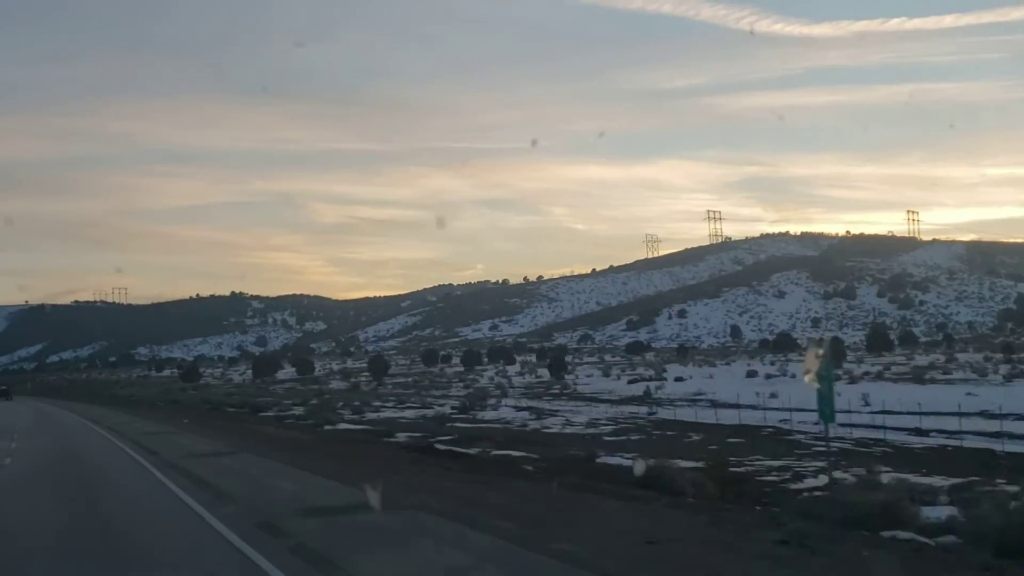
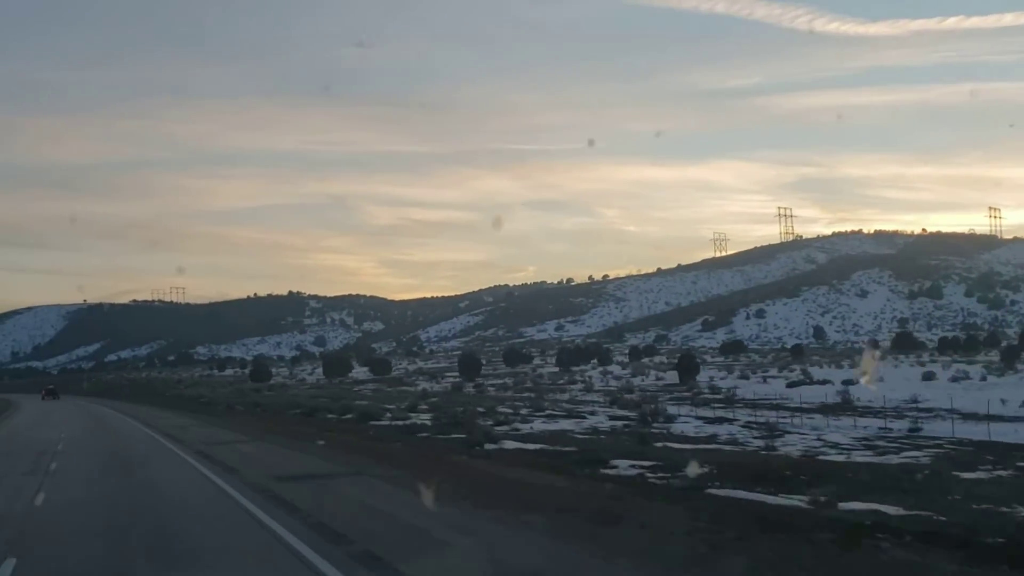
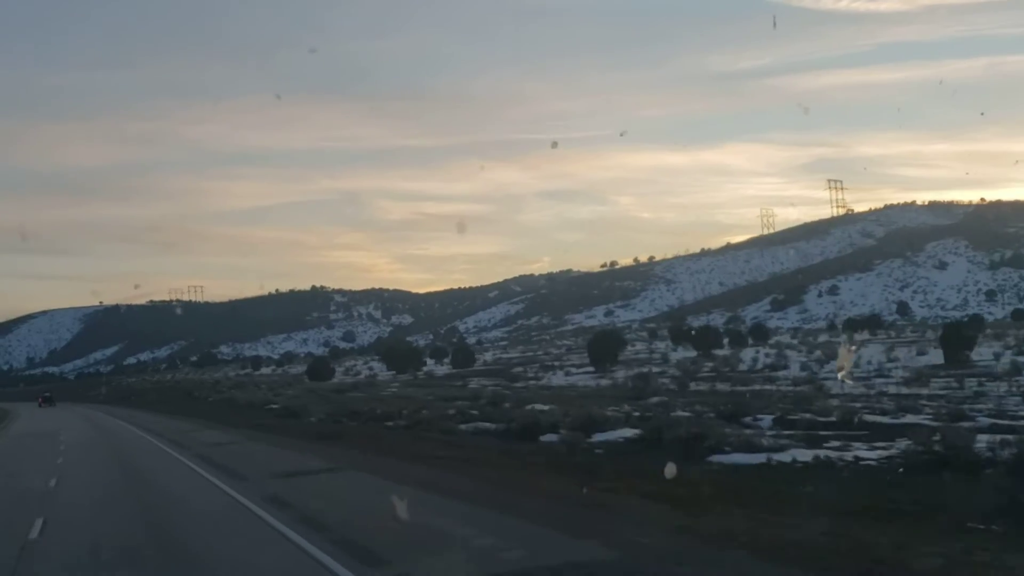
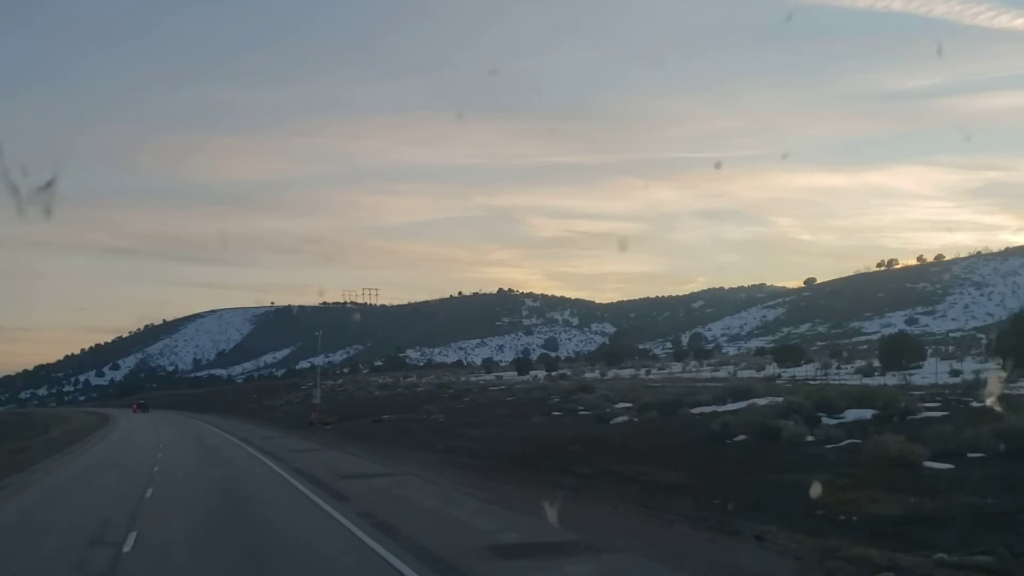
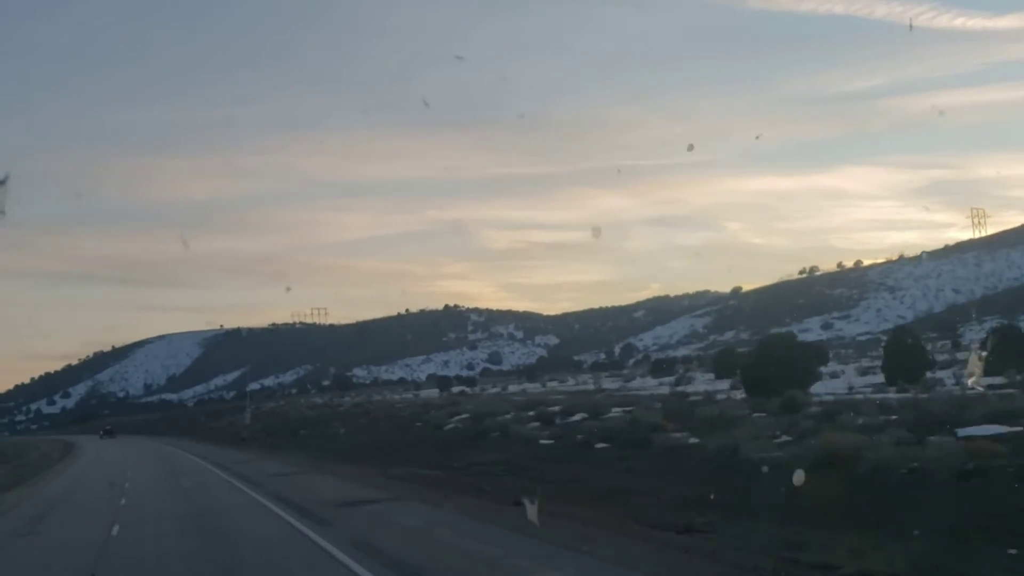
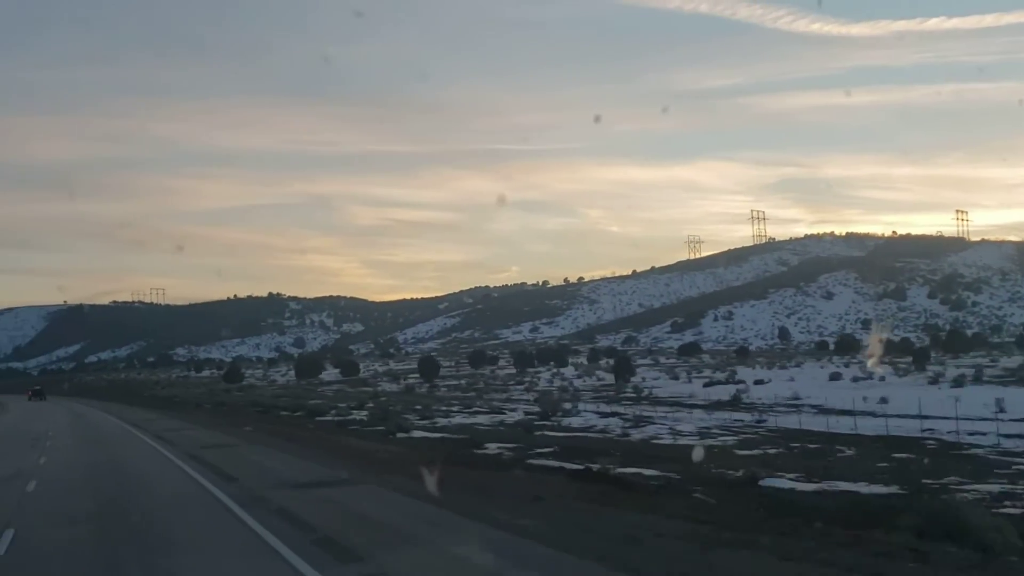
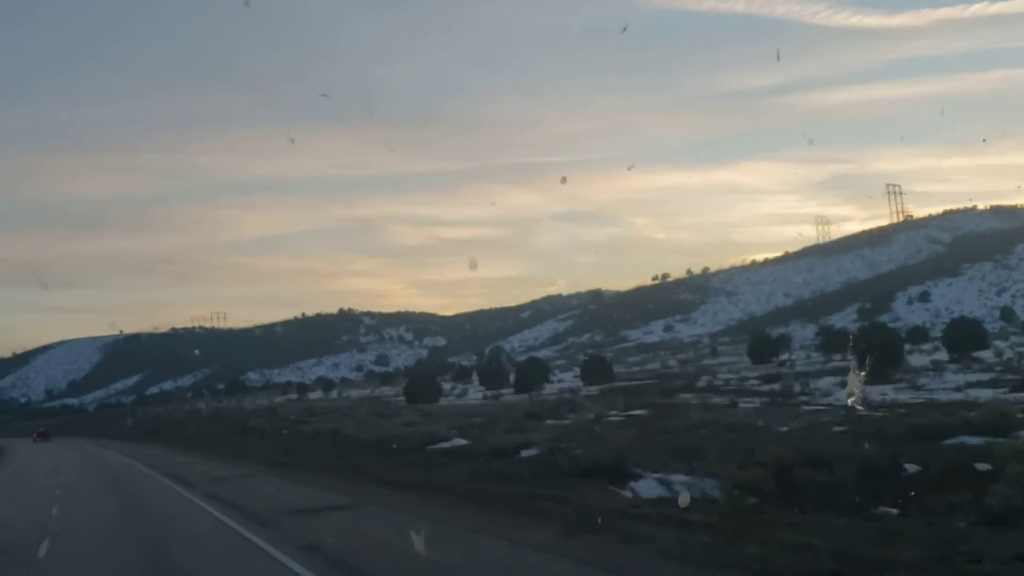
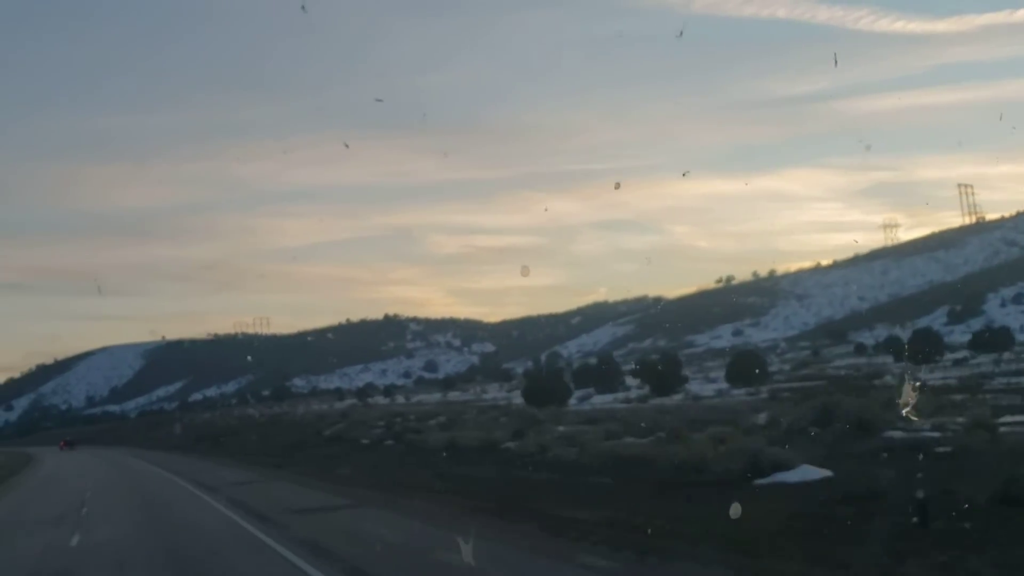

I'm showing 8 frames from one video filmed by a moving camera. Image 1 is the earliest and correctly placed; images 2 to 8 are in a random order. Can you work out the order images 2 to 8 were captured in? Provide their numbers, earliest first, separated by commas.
6, 2, 3, 7, 8, 5, 4
